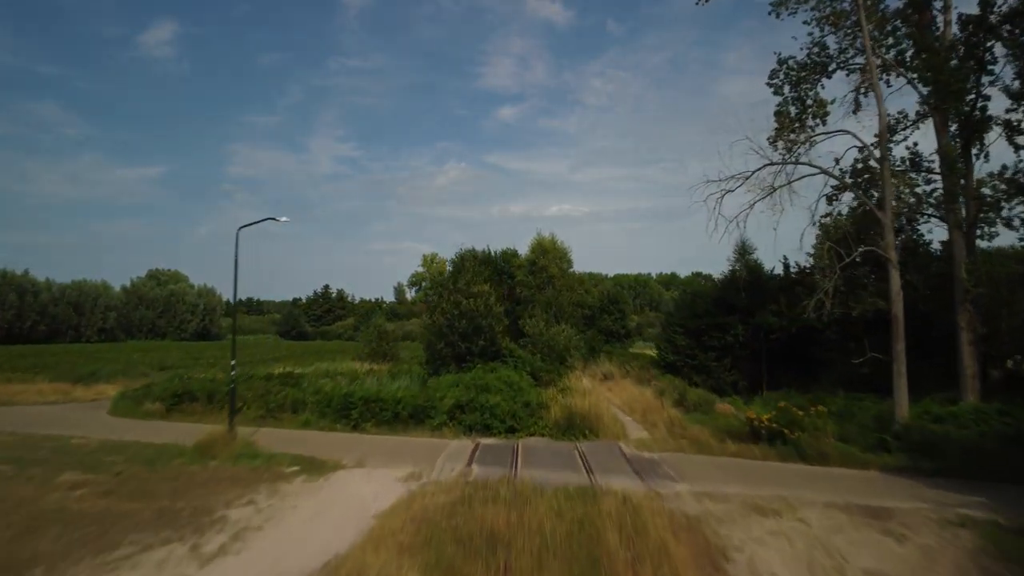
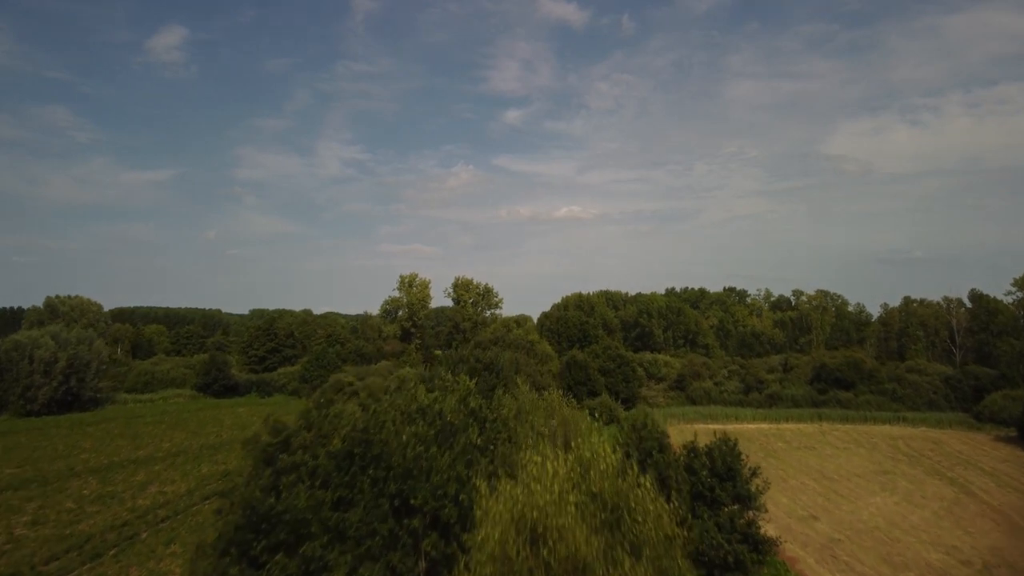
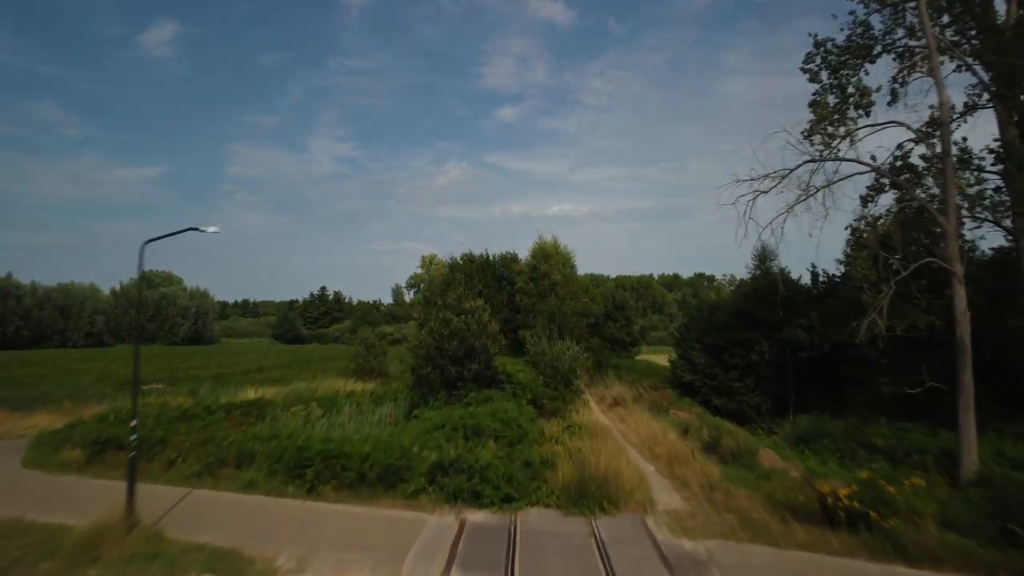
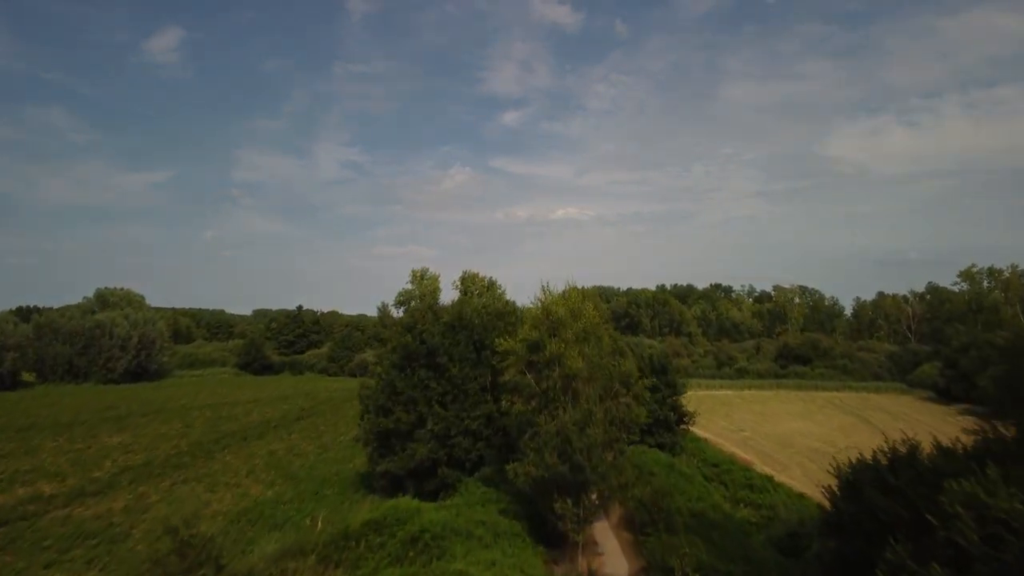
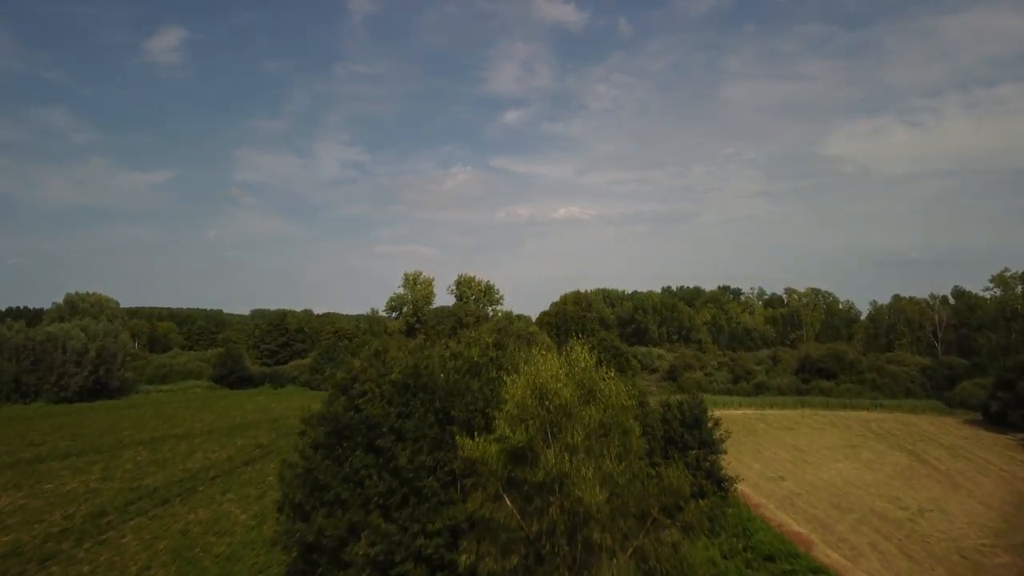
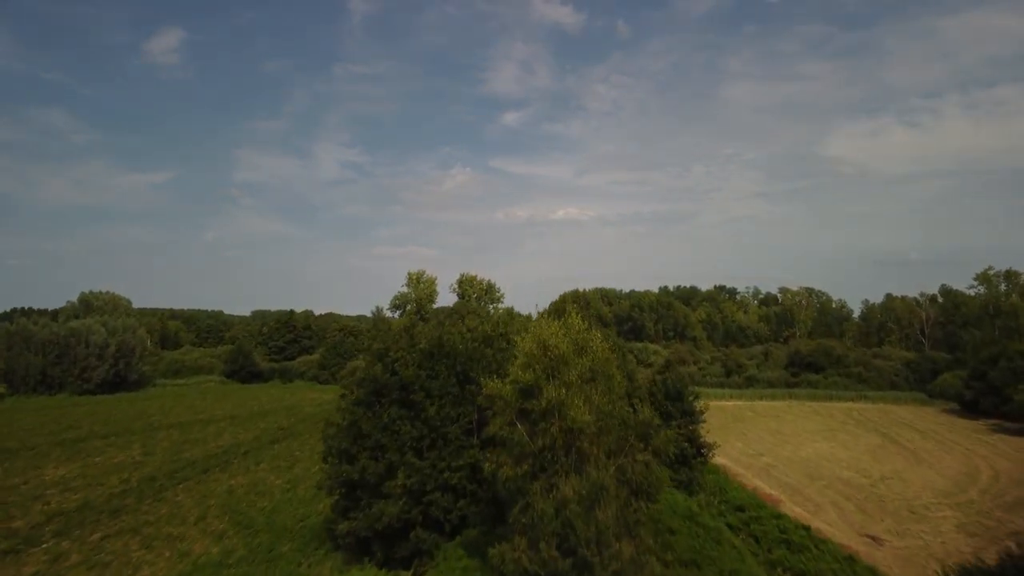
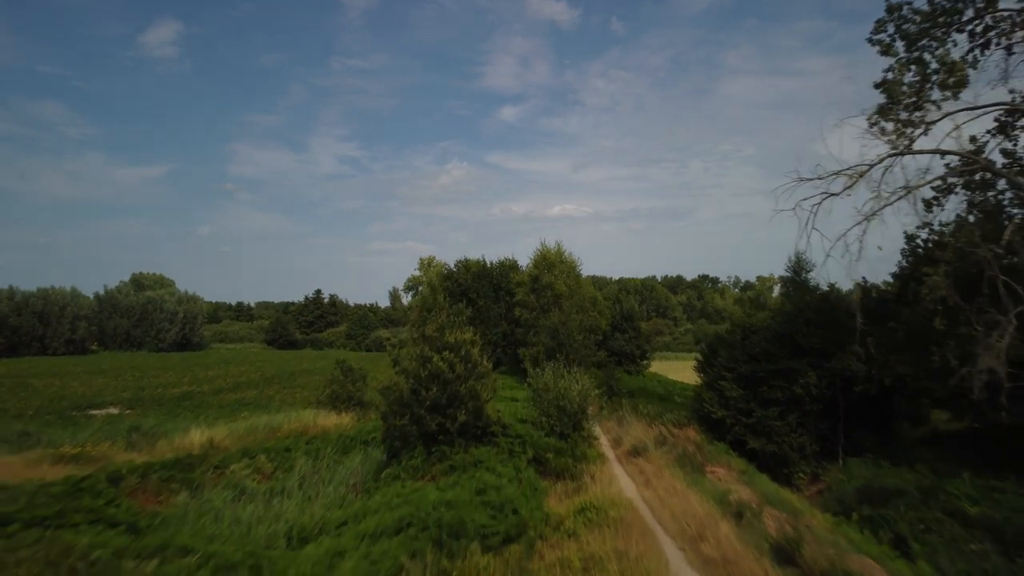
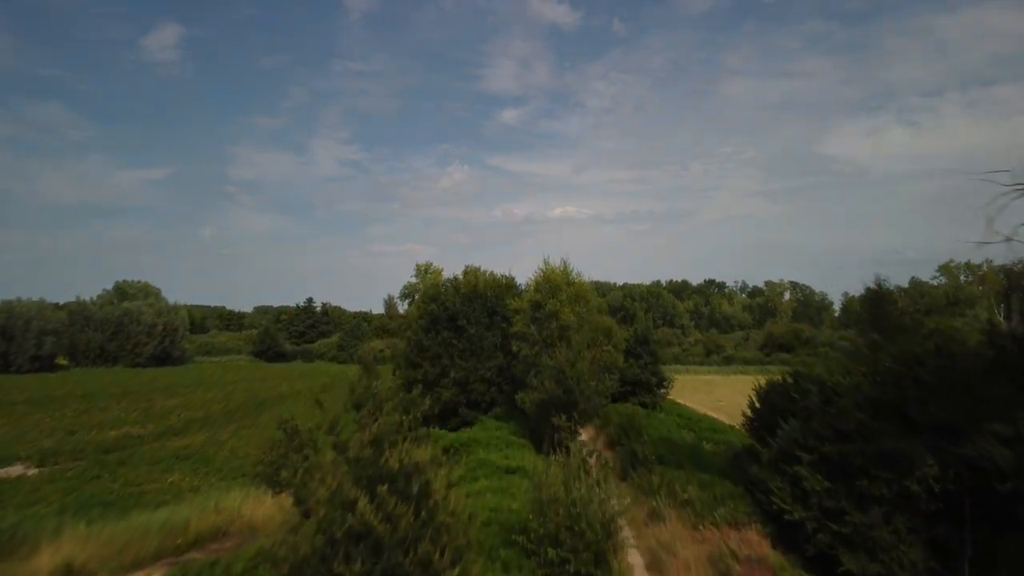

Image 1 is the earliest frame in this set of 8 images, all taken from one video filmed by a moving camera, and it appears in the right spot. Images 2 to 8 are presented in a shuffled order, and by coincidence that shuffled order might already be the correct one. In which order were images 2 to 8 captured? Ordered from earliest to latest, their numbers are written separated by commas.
3, 7, 8, 4, 6, 5, 2
